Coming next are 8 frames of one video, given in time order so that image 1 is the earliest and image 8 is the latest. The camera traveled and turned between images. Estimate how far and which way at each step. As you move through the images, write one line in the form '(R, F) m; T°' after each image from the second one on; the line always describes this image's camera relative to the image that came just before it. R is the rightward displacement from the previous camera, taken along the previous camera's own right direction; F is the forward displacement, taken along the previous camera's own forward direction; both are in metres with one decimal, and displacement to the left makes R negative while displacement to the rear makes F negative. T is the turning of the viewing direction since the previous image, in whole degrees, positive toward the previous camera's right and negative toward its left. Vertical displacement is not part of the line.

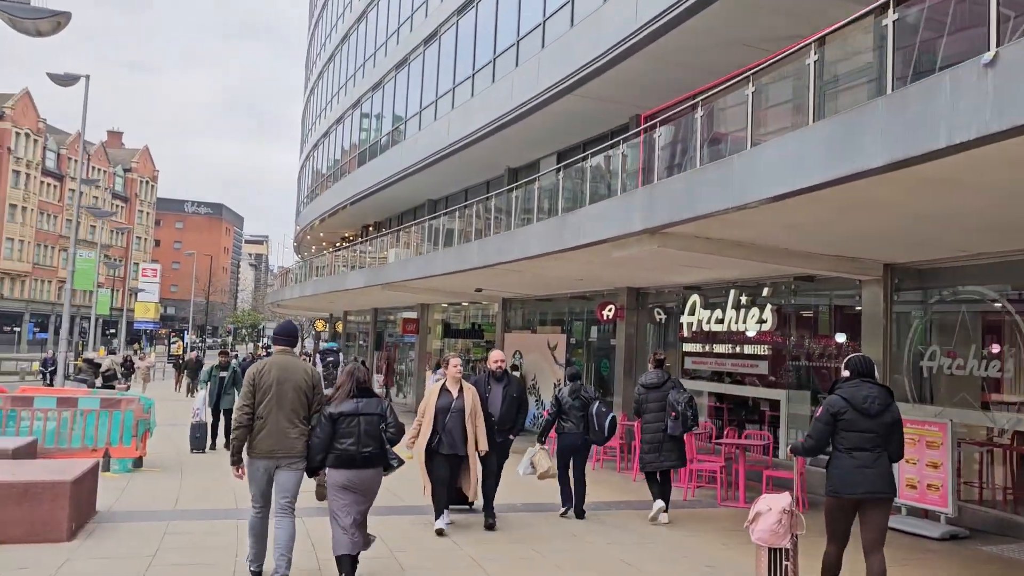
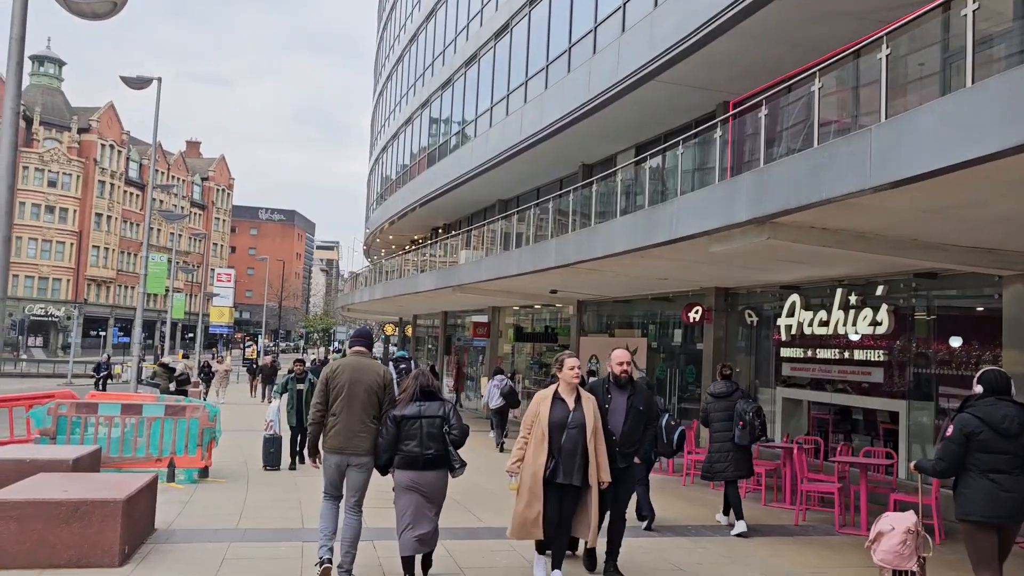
(-0.2, +0.8) m; -5°
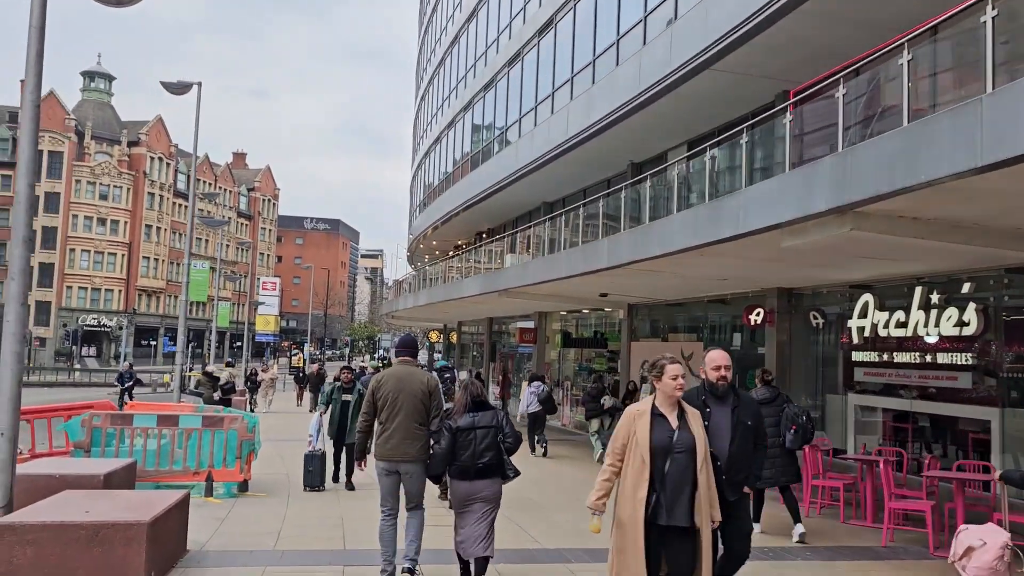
(-0.1, +0.6) m; -3°
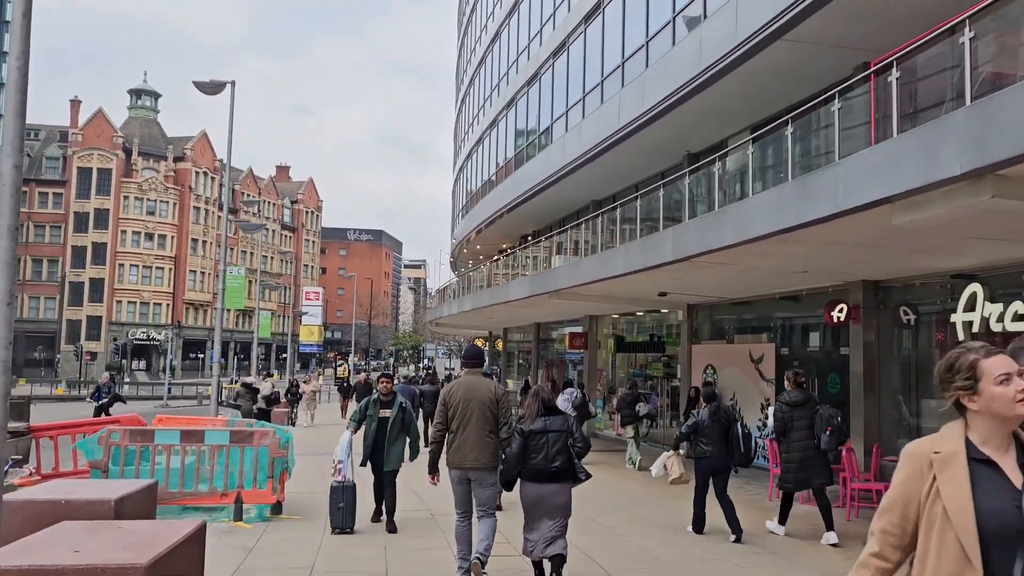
(-0.2, +1.1) m; -3°
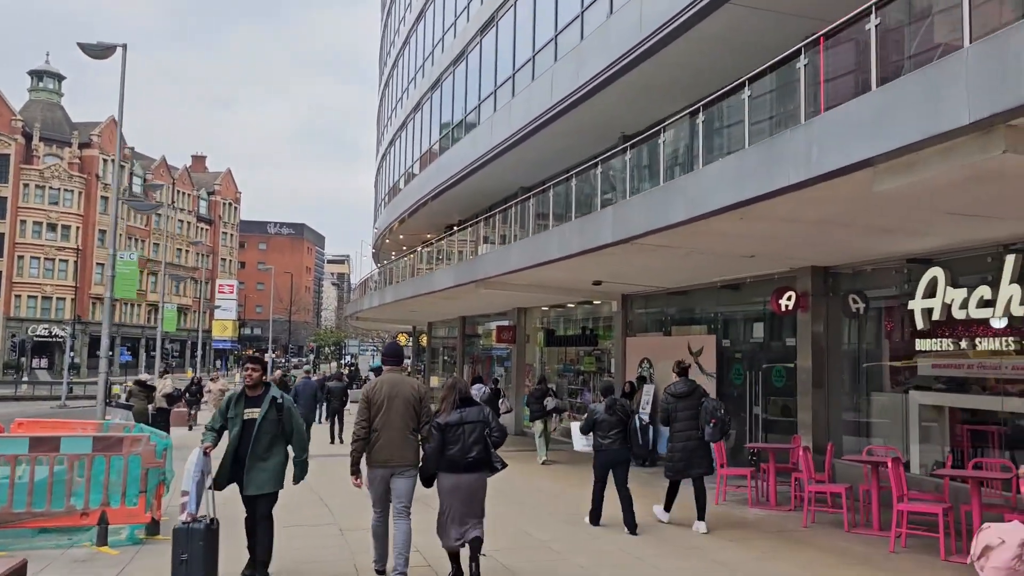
(0.0, +1.2) m; +5°
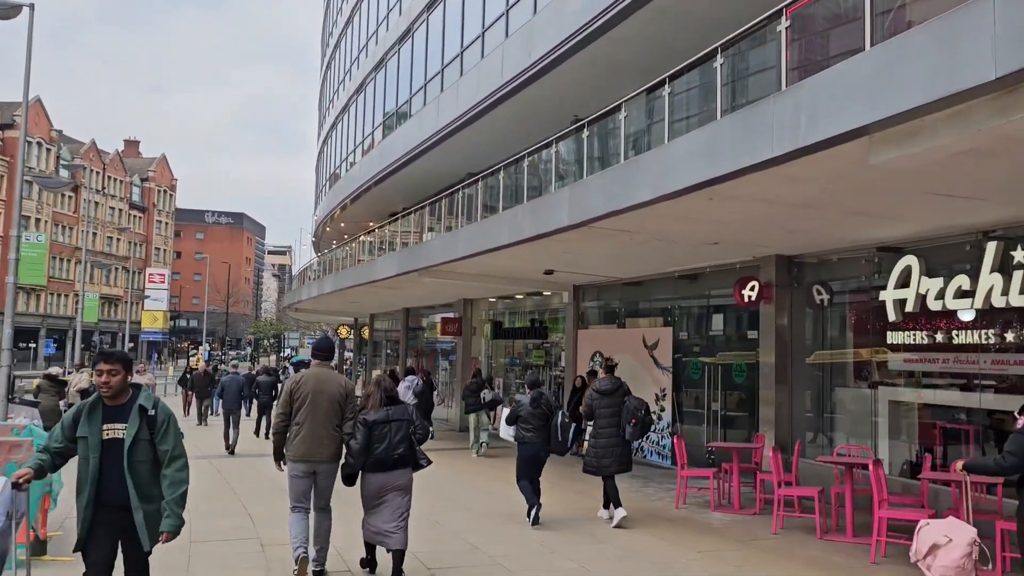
(0.0, +0.8) m; +4°
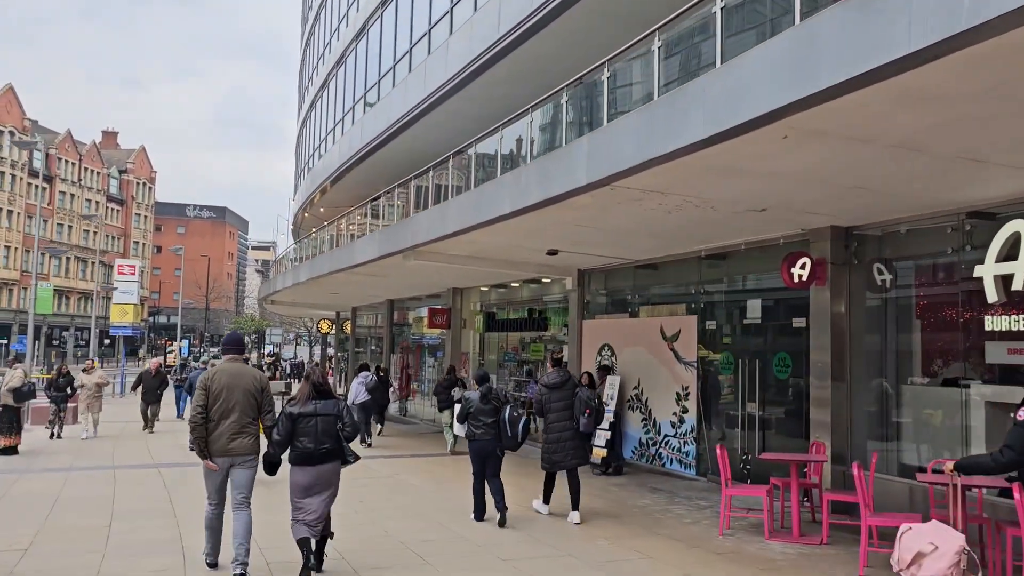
(-0.2, +1.8) m; +1°
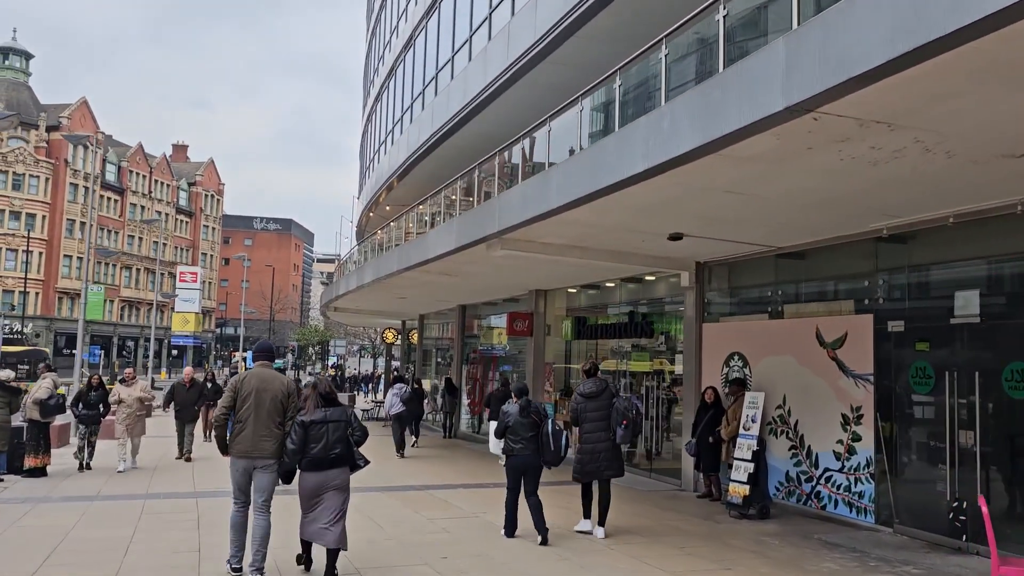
(-0.6, +2.3) m; -4°
